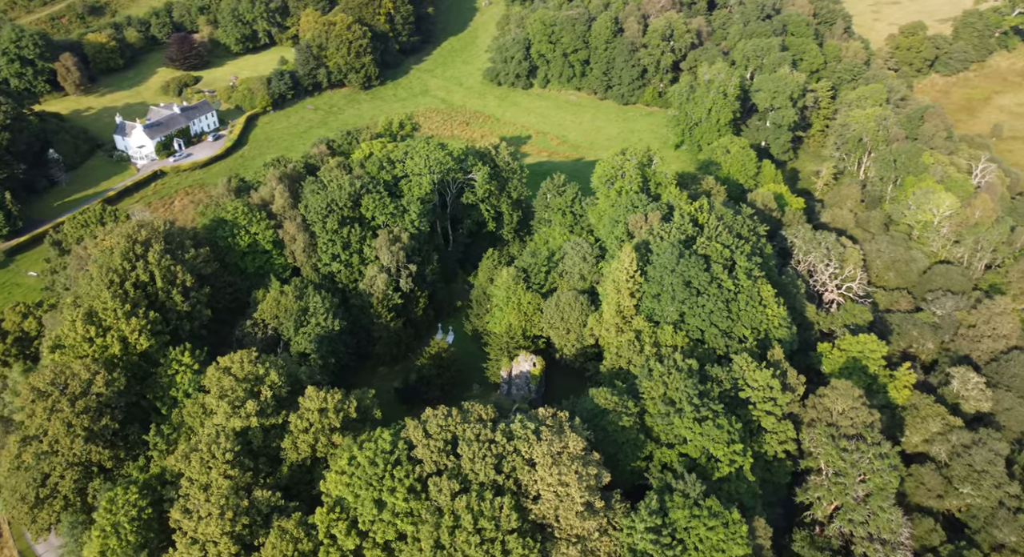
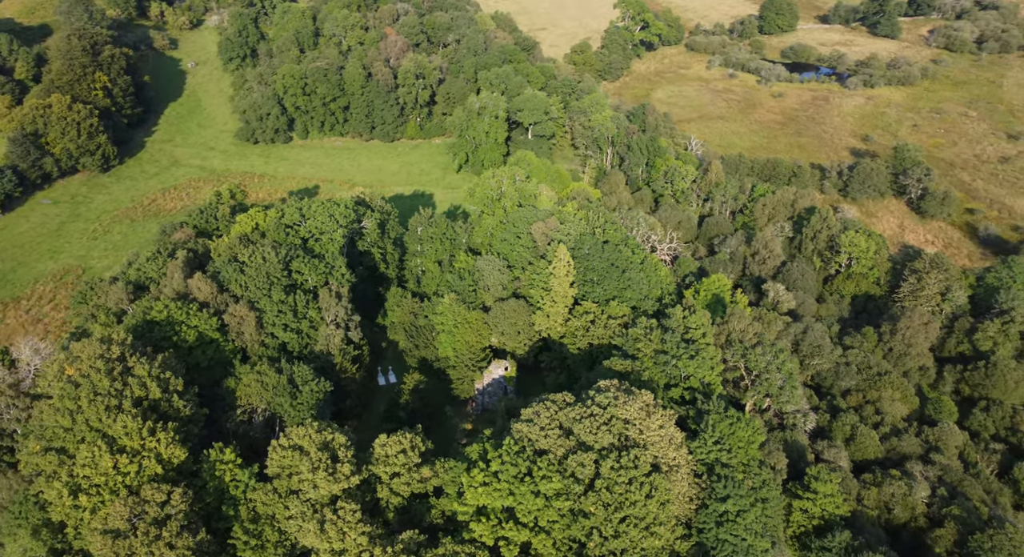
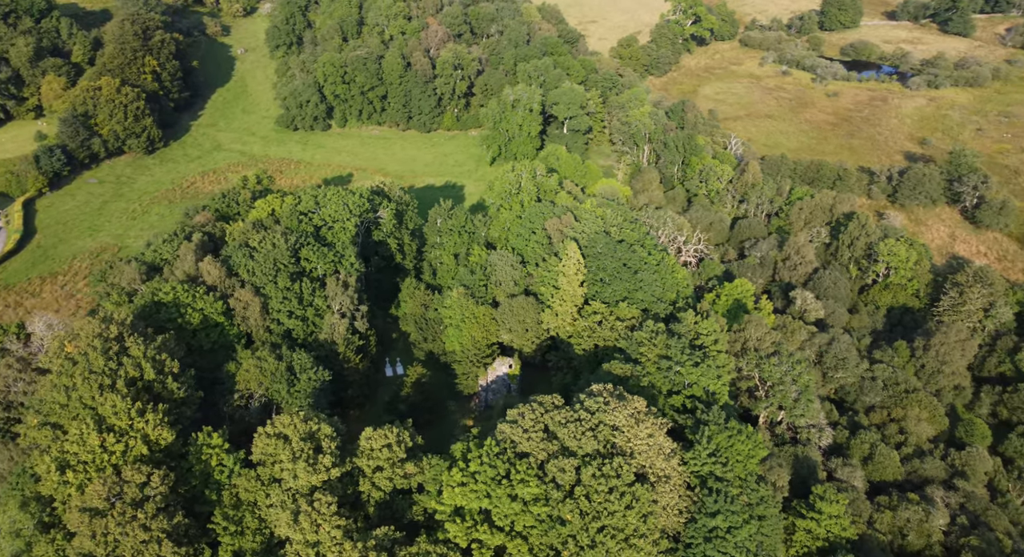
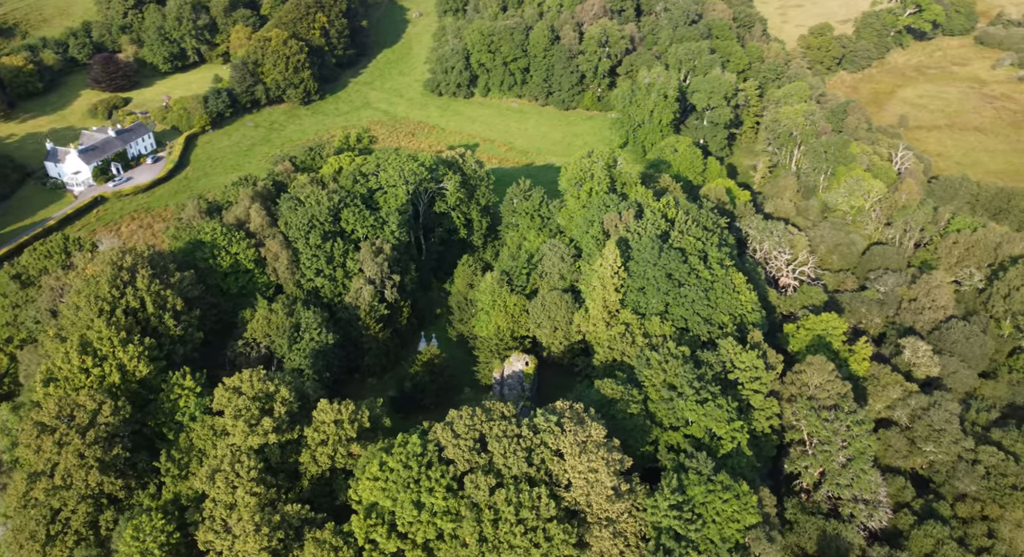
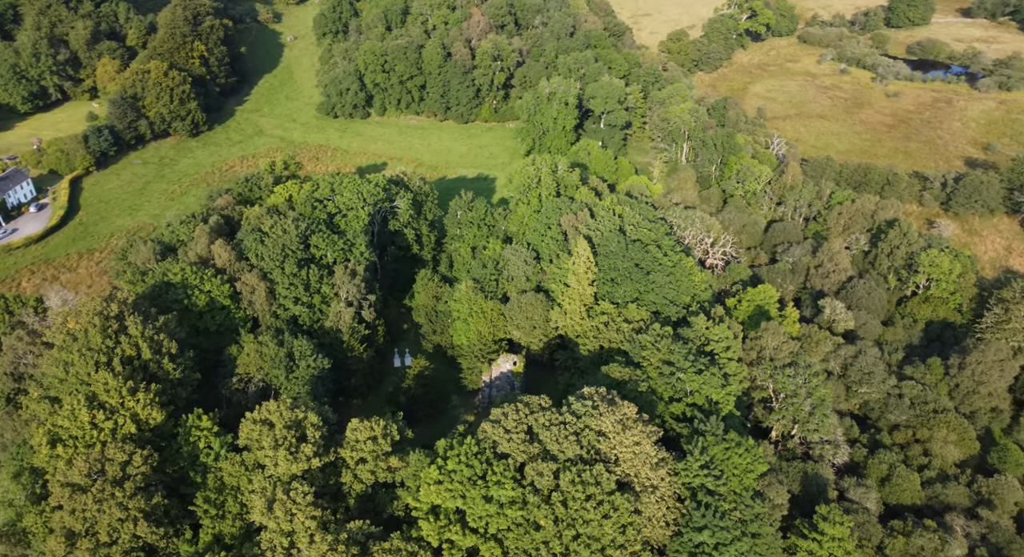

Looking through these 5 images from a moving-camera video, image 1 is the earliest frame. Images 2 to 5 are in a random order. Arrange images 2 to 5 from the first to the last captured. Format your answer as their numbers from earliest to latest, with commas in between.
4, 5, 3, 2
